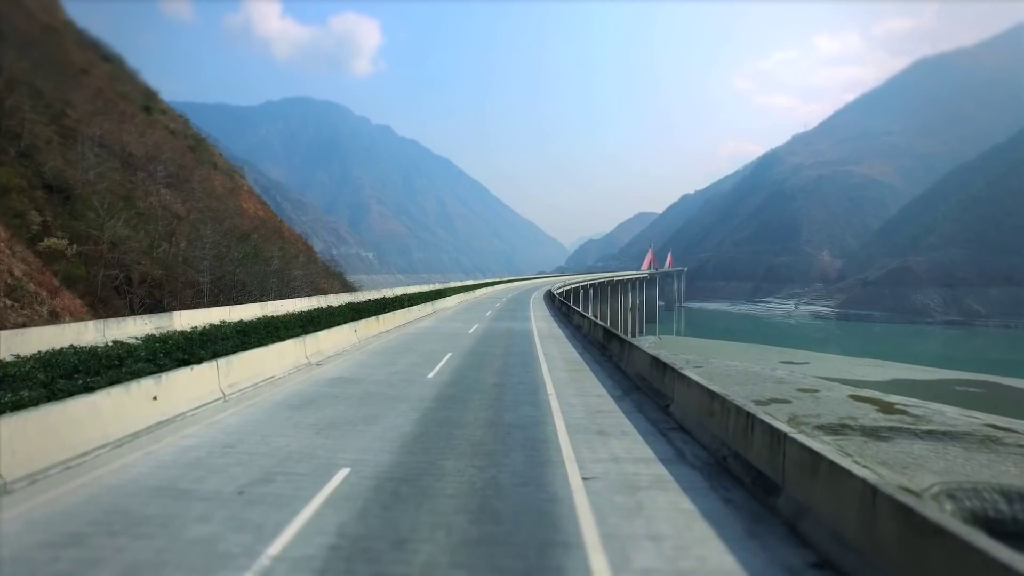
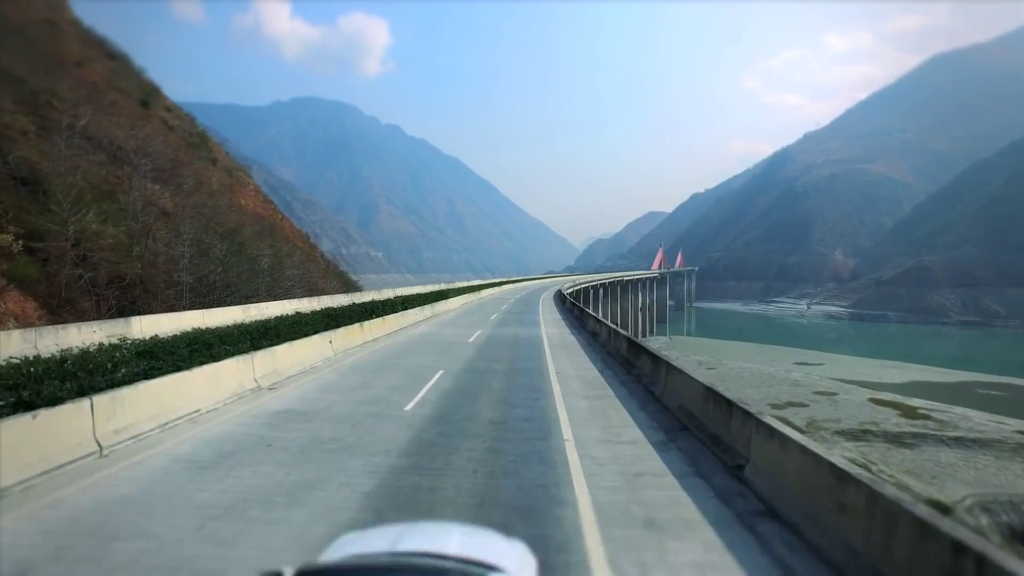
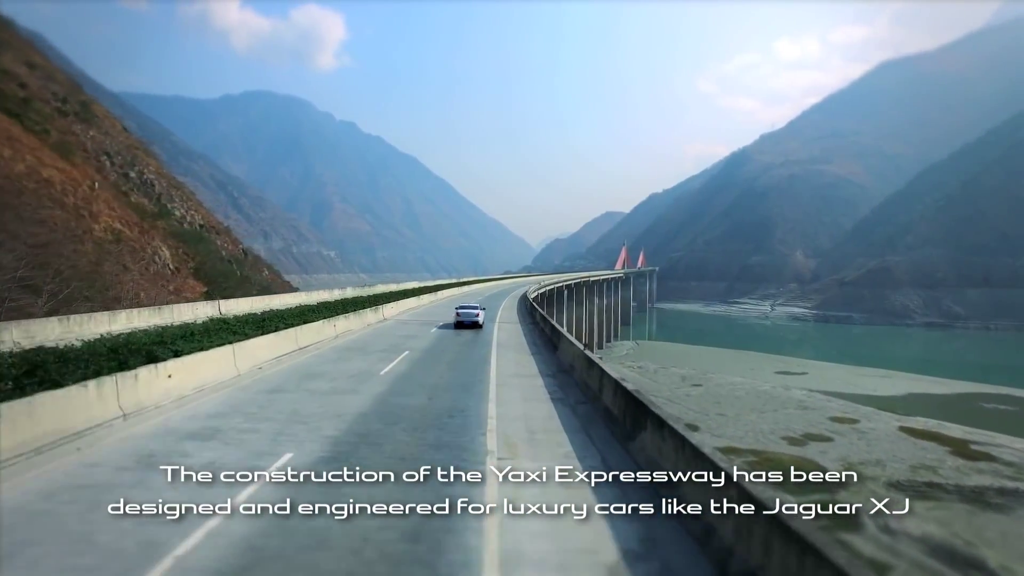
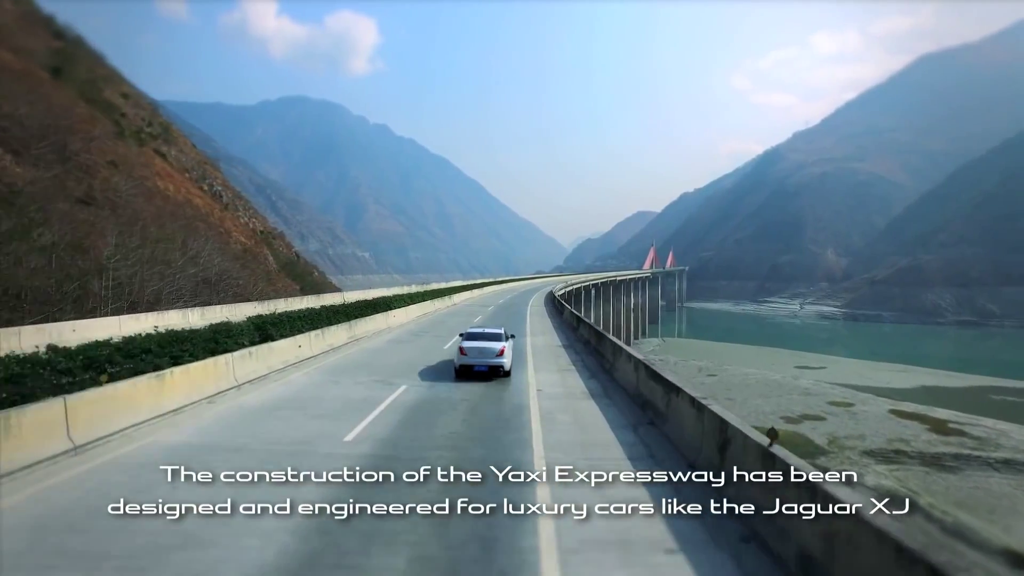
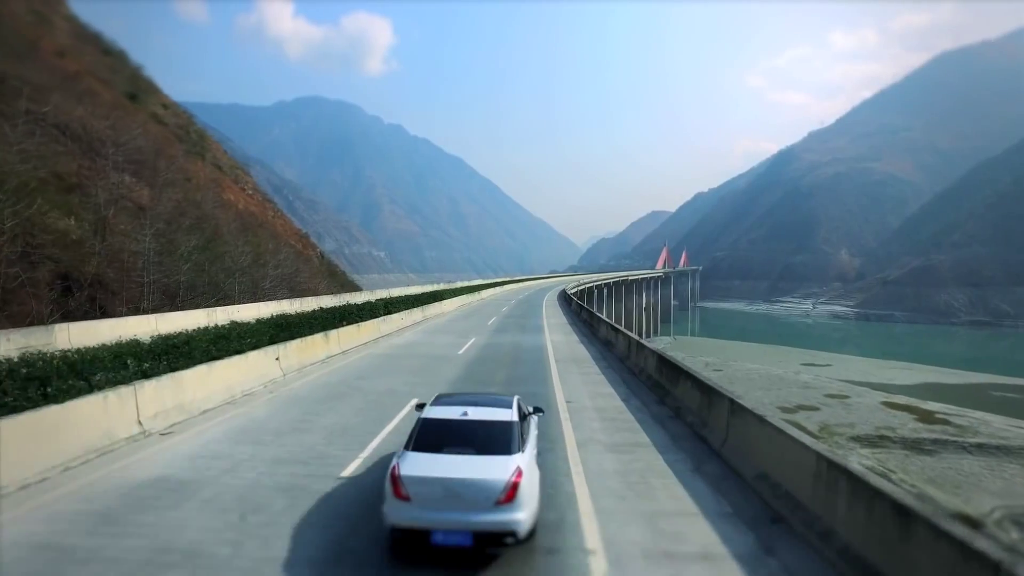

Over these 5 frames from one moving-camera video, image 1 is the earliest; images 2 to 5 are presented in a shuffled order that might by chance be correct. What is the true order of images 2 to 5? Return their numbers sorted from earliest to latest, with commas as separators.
2, 5, 4, 3
